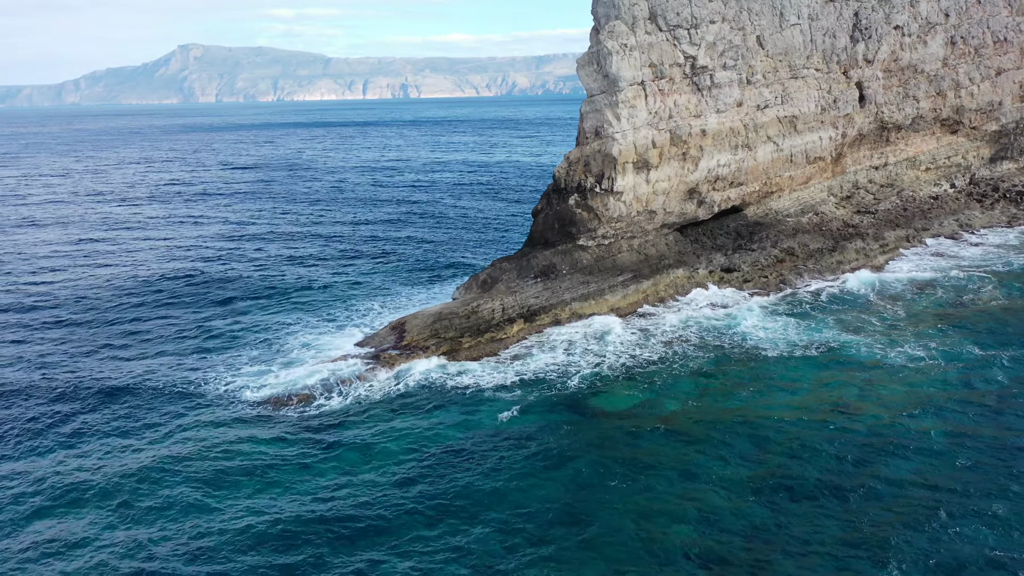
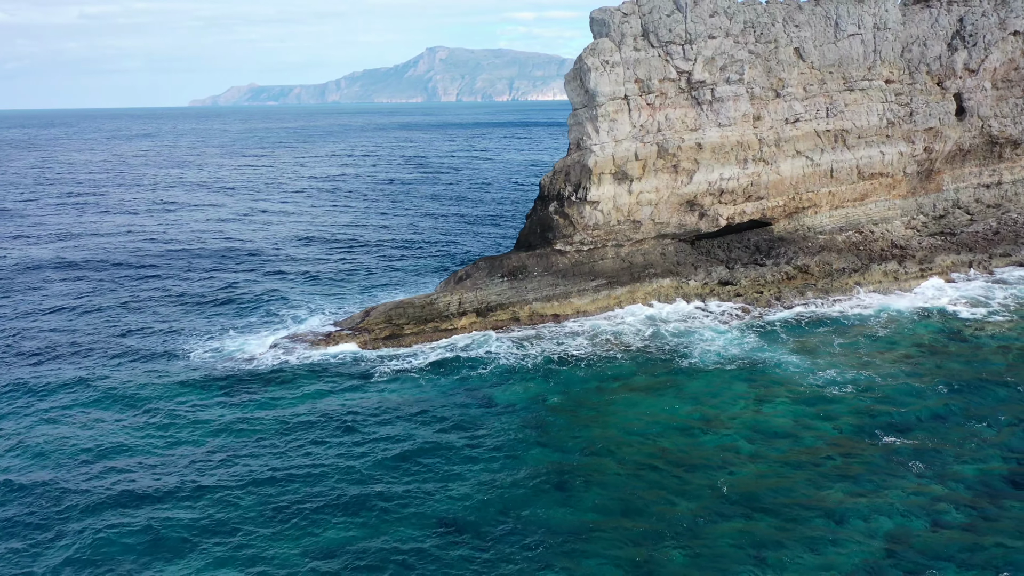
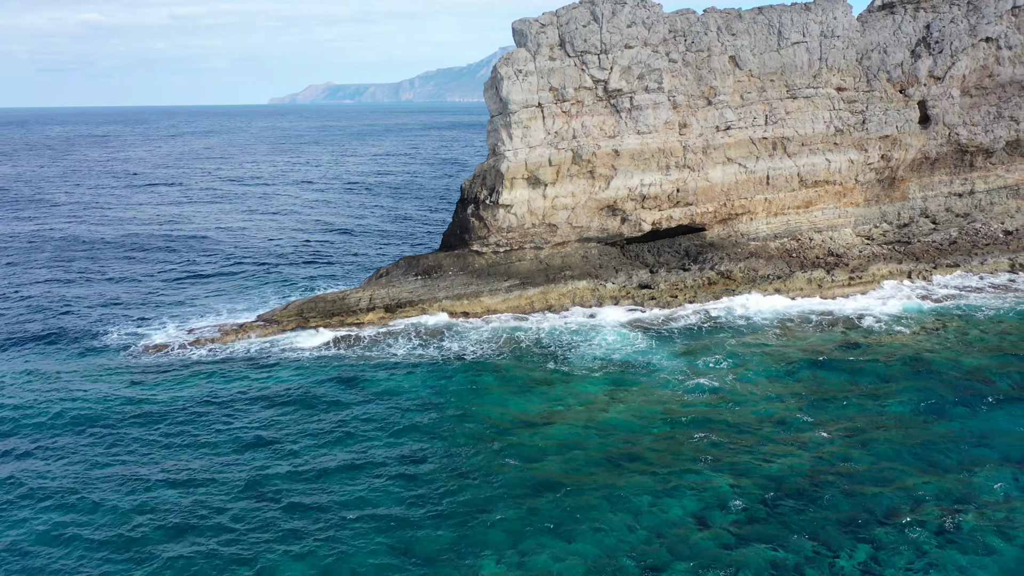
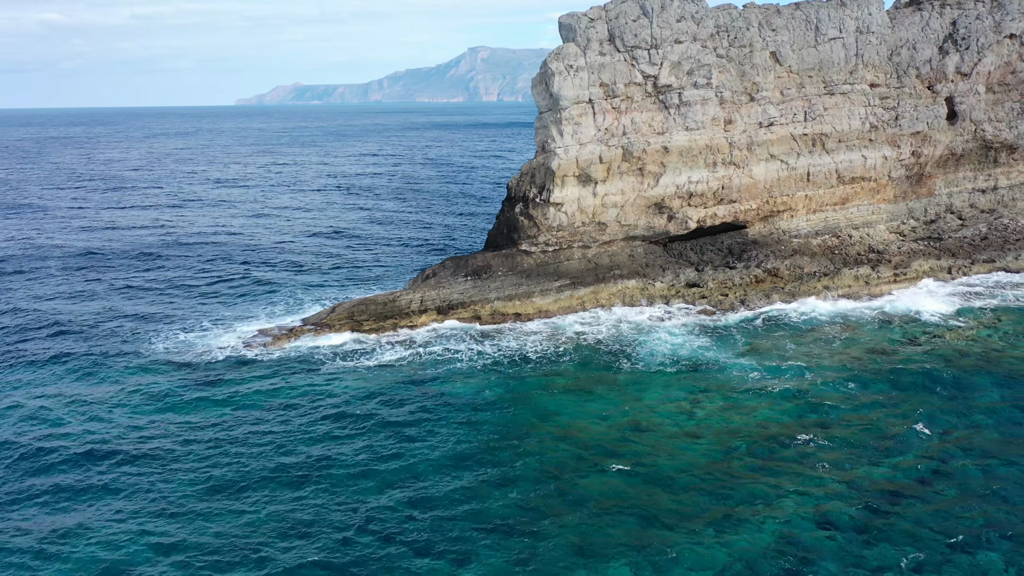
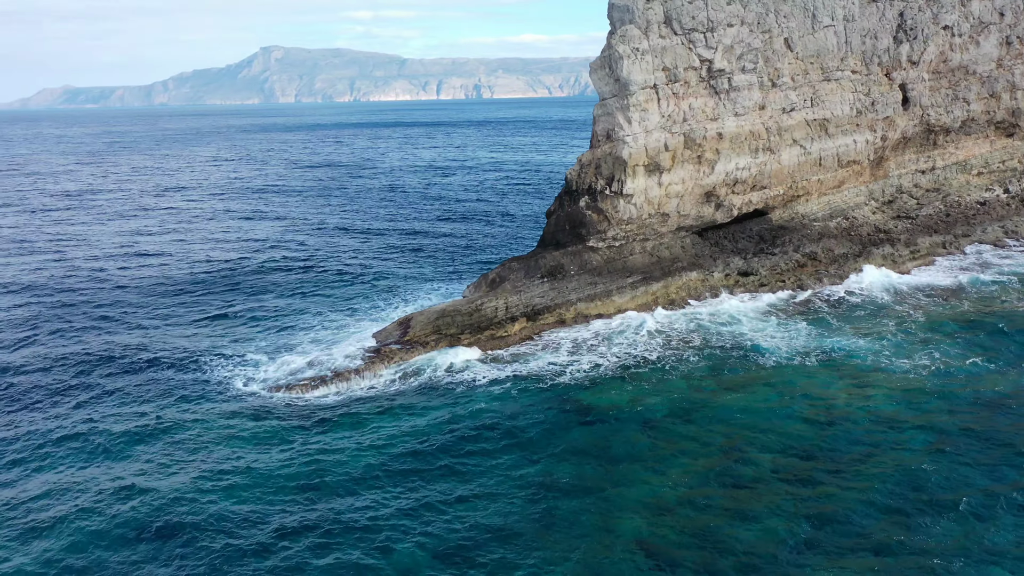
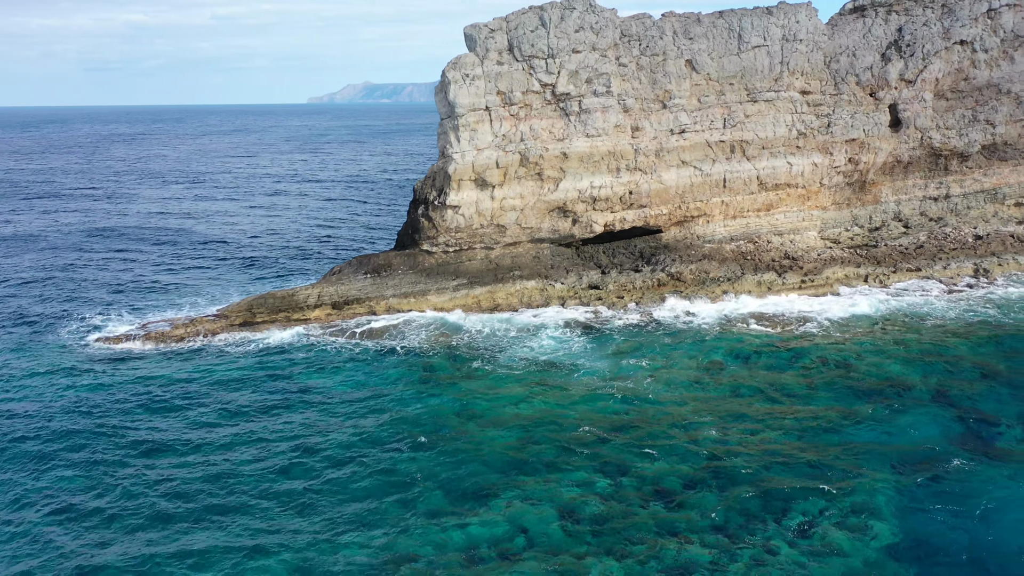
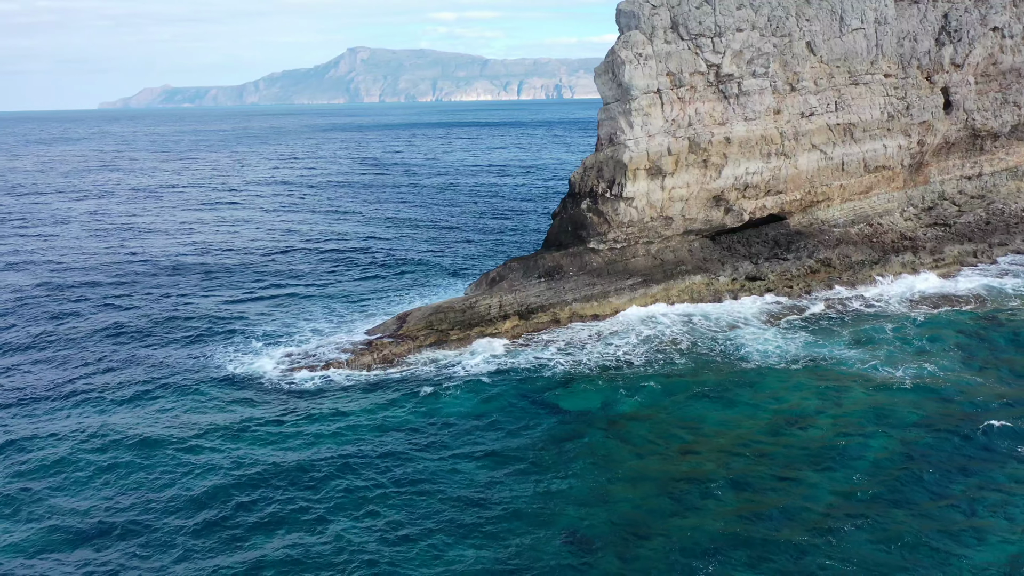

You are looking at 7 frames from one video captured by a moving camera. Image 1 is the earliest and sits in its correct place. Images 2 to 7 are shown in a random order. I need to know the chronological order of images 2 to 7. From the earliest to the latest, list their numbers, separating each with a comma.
5, 7, 2, 4, 3, 6
